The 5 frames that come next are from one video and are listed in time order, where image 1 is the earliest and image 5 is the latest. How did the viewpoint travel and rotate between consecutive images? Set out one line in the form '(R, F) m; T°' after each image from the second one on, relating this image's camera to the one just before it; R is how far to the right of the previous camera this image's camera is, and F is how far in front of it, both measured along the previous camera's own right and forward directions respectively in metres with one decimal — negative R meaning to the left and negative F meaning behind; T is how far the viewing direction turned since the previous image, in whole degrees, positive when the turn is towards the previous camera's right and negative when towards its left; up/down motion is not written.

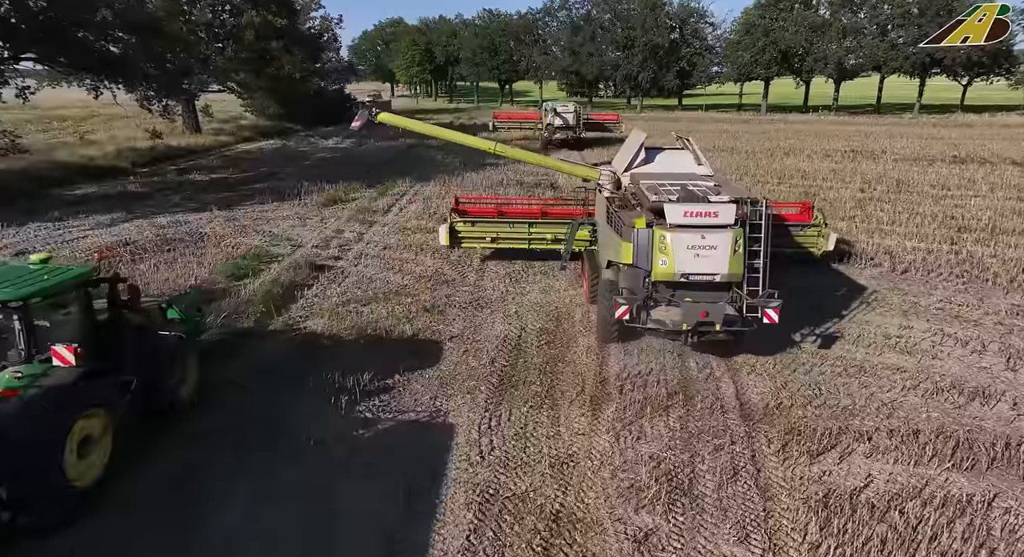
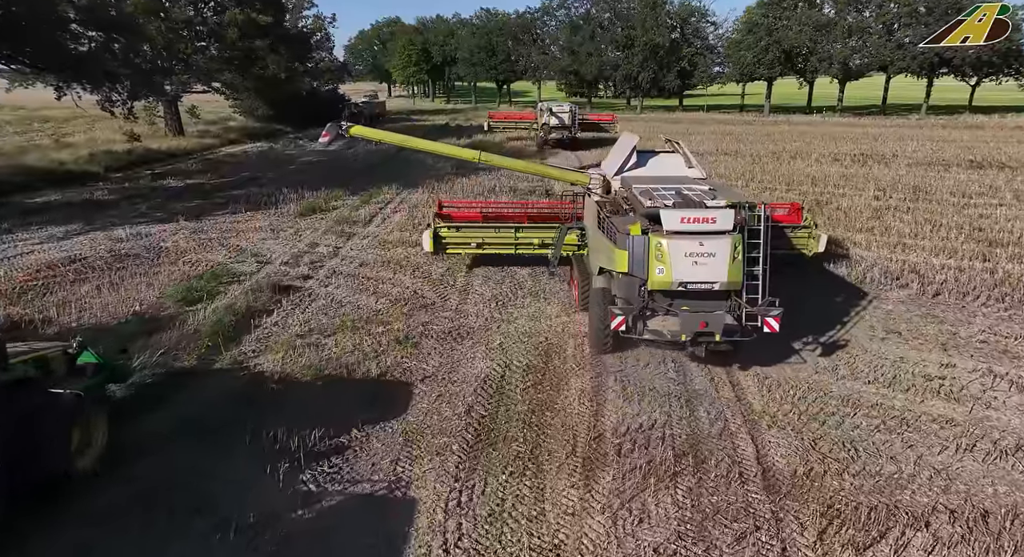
(+0.2, +1.0) m; 0°
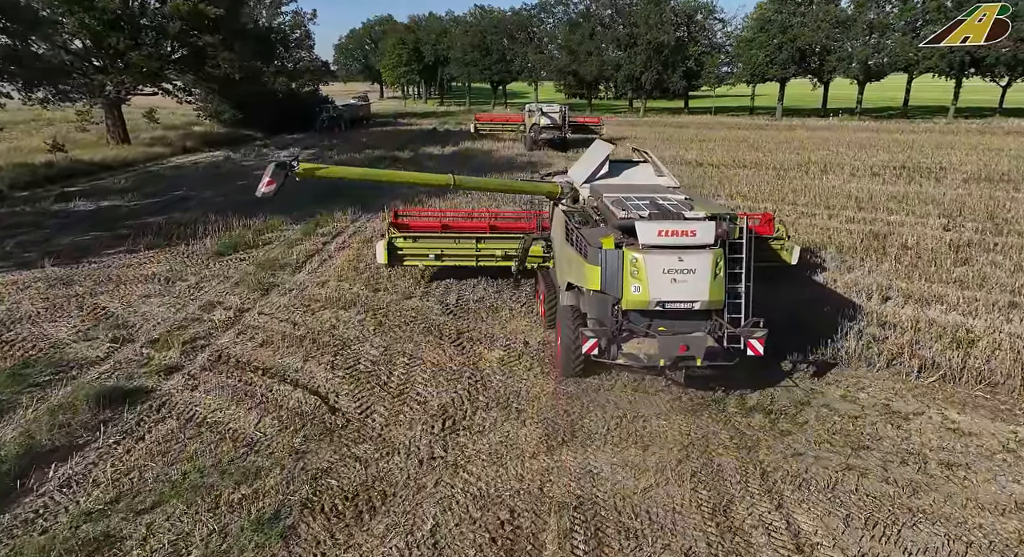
(+0.5, +3.1) m; 0°
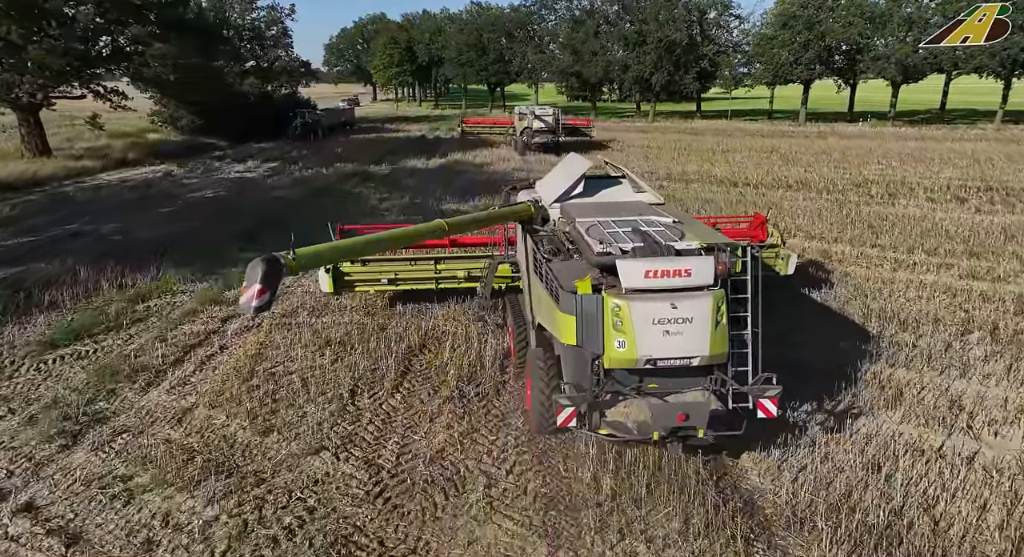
(+0.2, +3.9) m; 0°
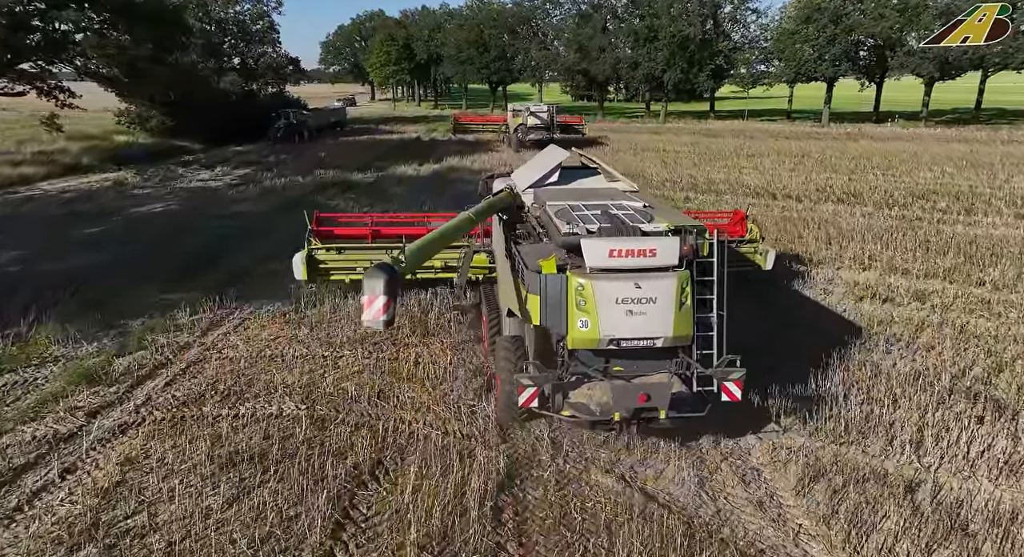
(0.0, +2.6) m; 0°
